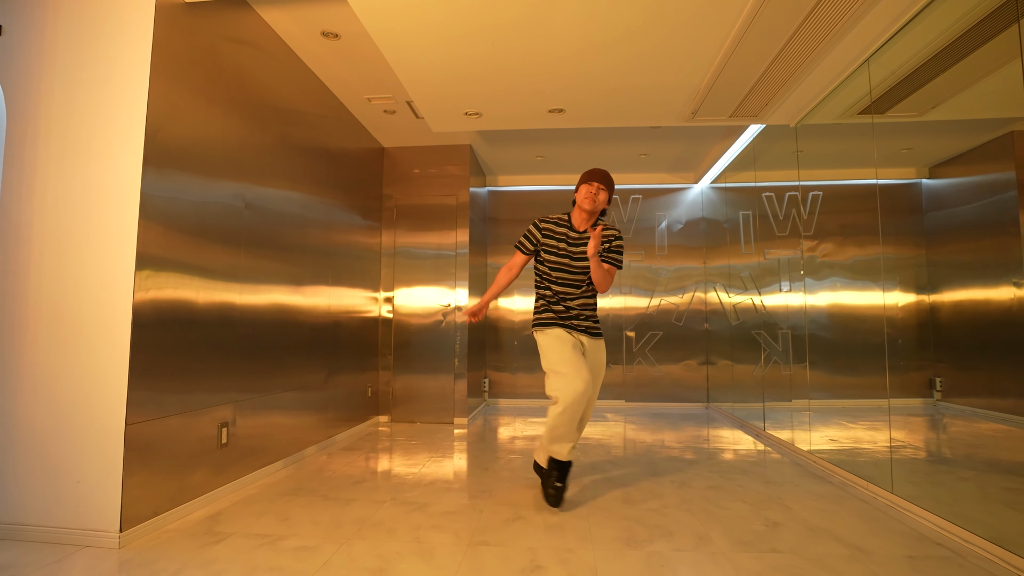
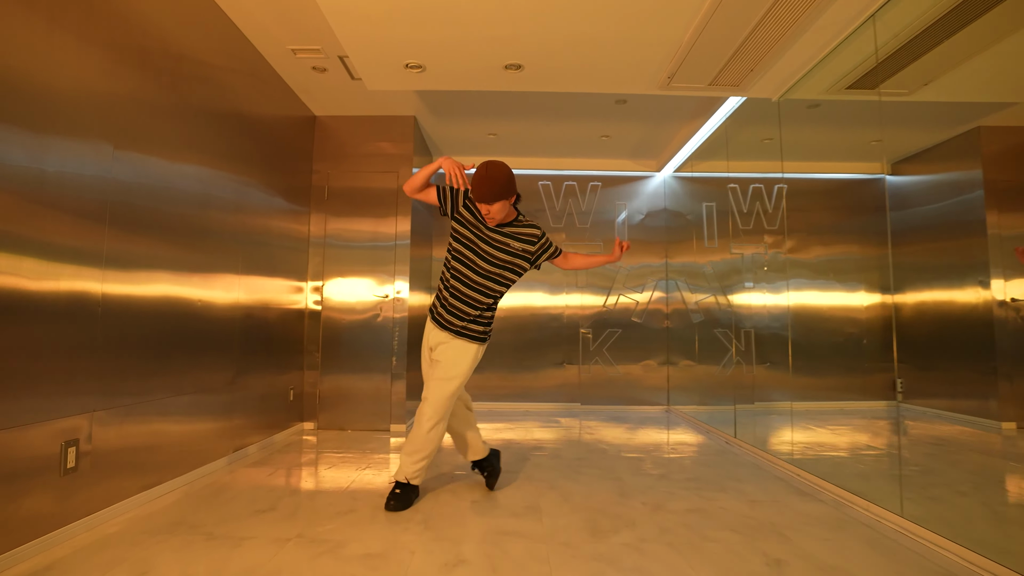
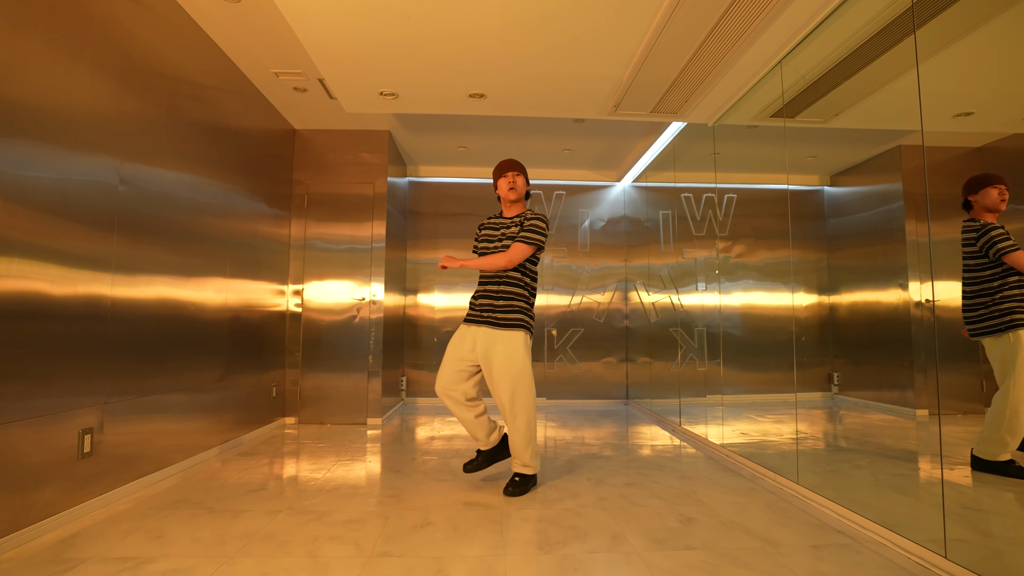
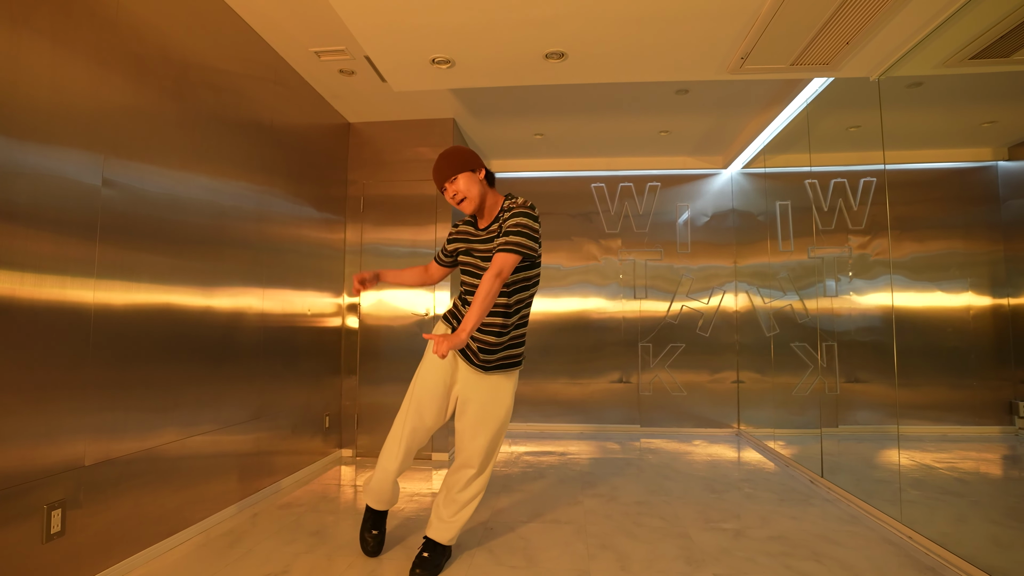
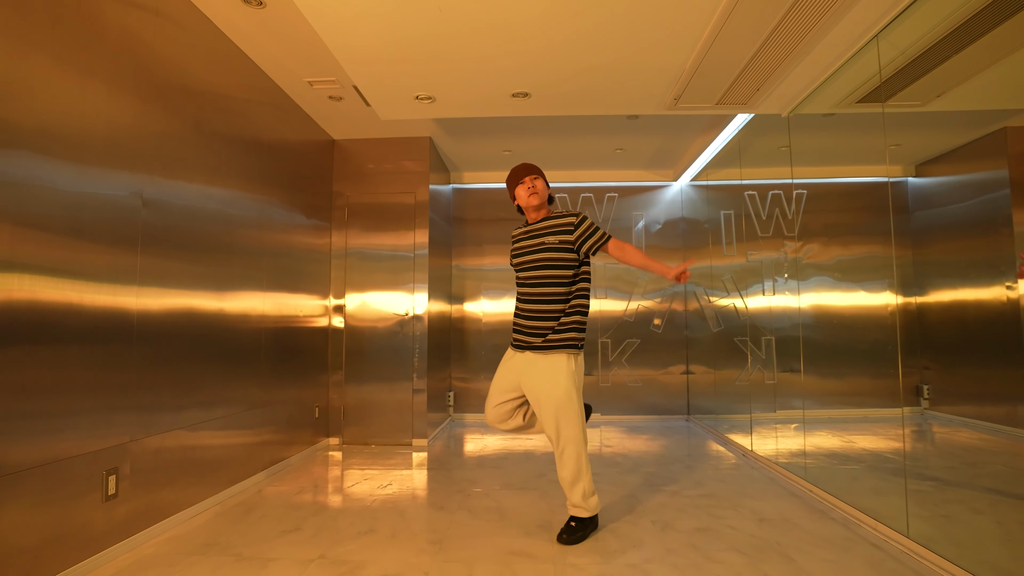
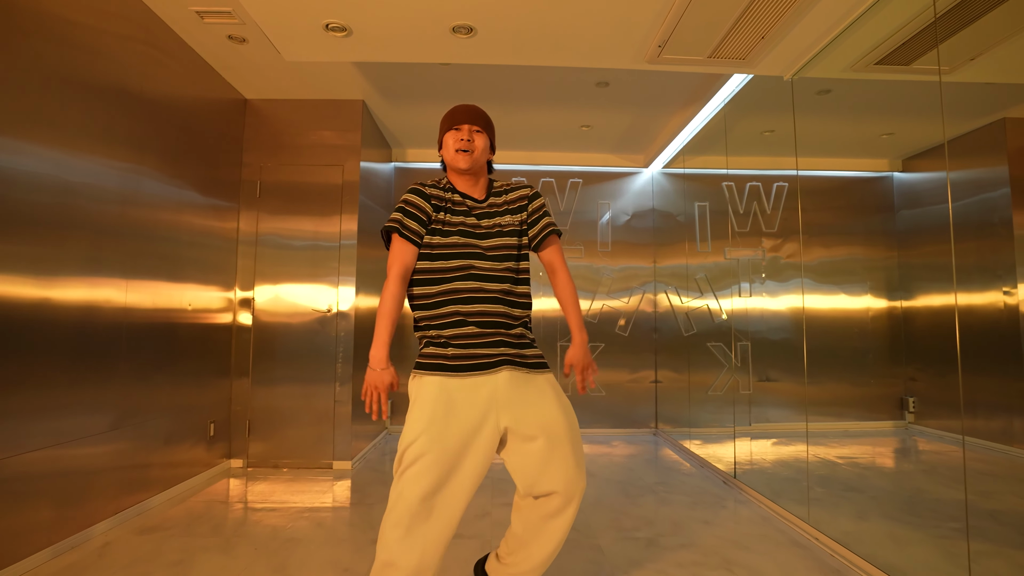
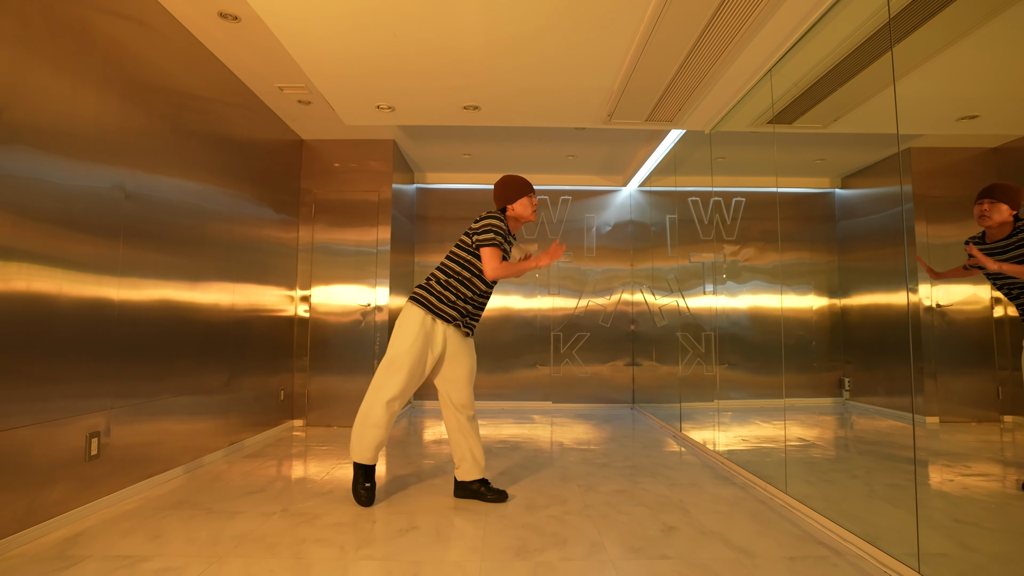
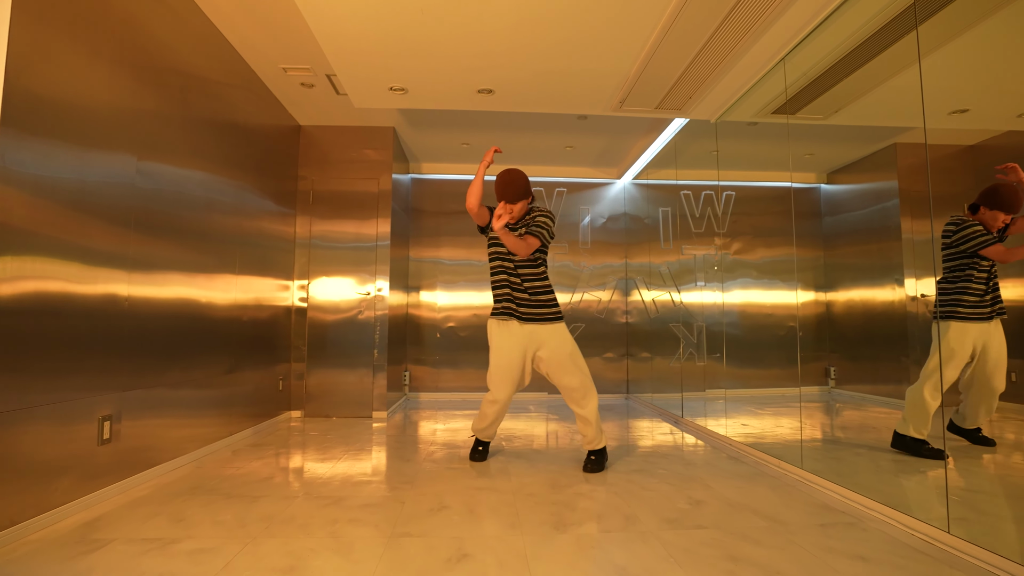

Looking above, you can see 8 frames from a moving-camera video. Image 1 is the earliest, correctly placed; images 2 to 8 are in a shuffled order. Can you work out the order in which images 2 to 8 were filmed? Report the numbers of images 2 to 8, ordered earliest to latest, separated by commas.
8, 2, 4, 5, 3, 6, 7
